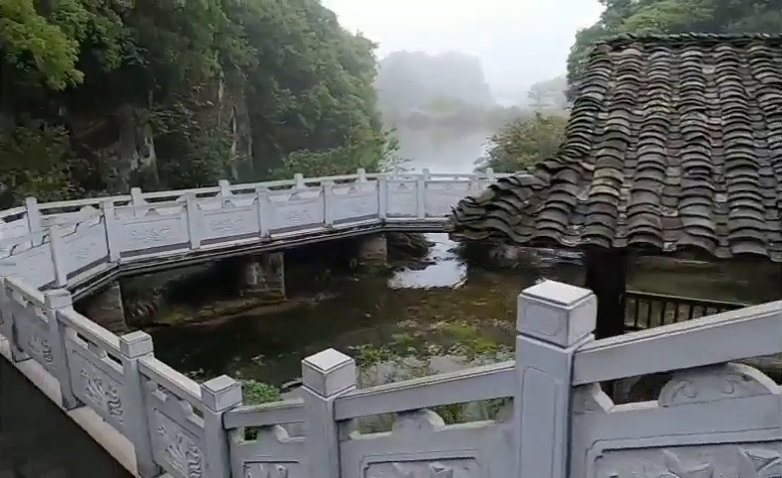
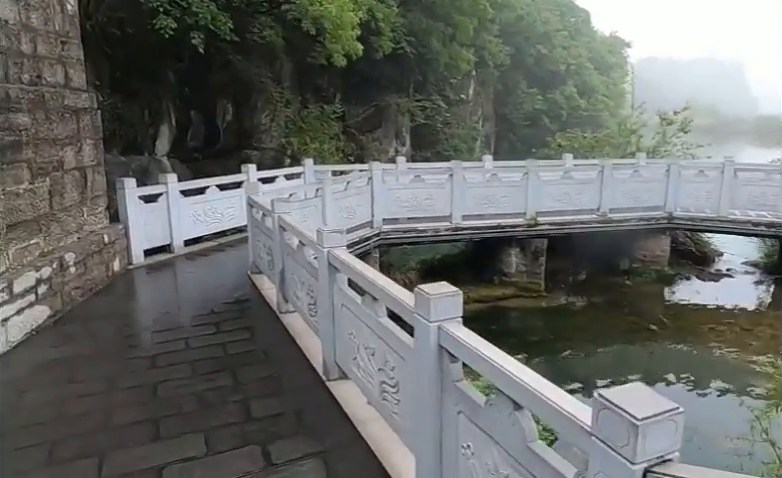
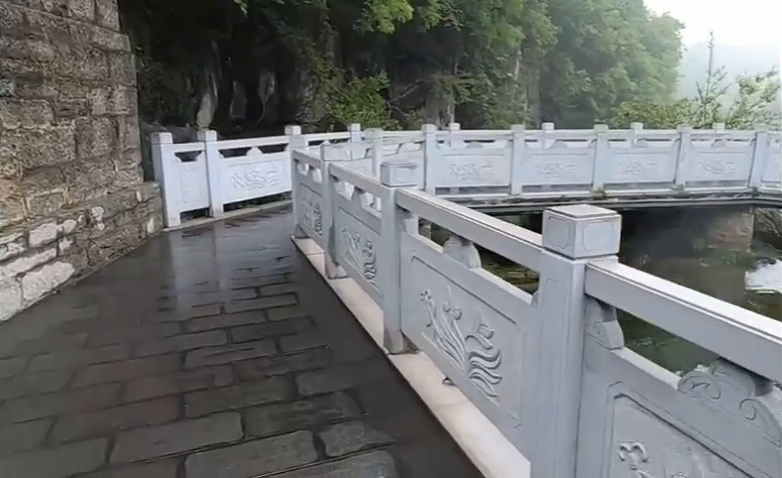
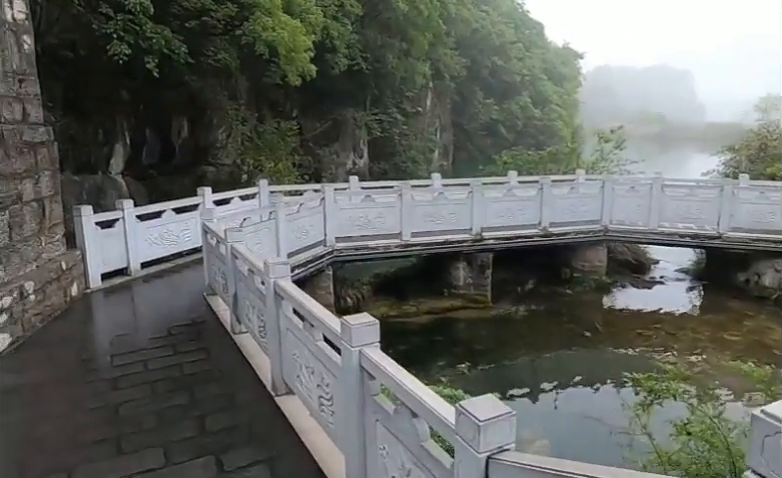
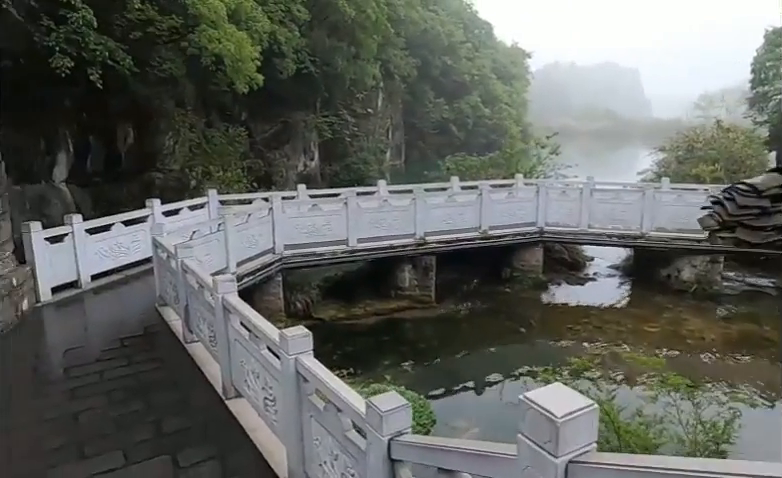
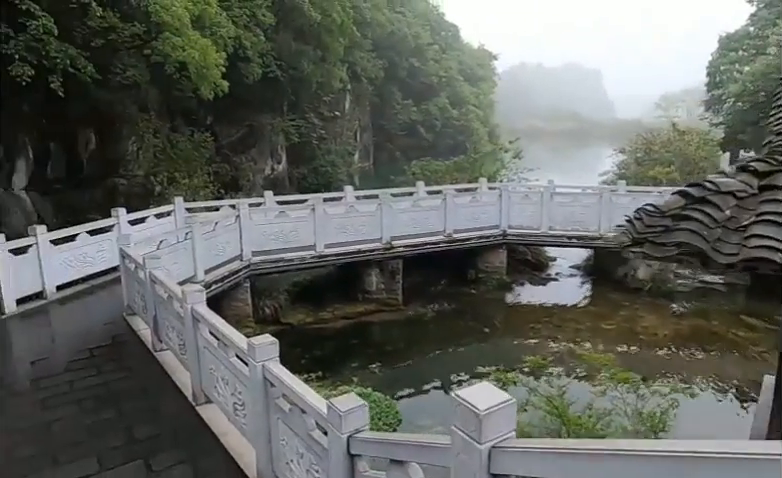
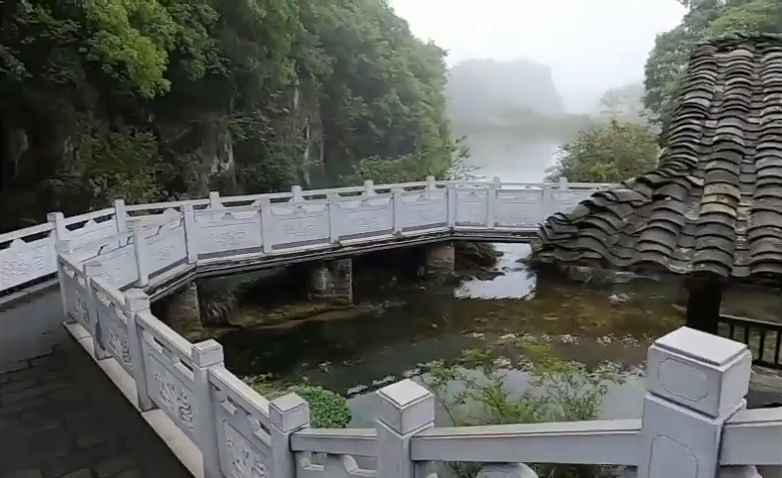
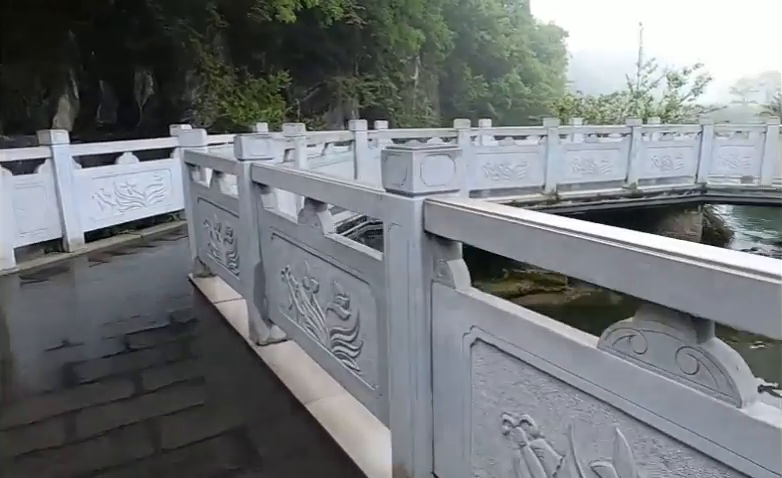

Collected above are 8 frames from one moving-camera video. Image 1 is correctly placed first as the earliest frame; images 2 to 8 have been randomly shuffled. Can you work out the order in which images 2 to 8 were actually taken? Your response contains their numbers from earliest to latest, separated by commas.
7, 6, 5, 4, 2, 3, 8
